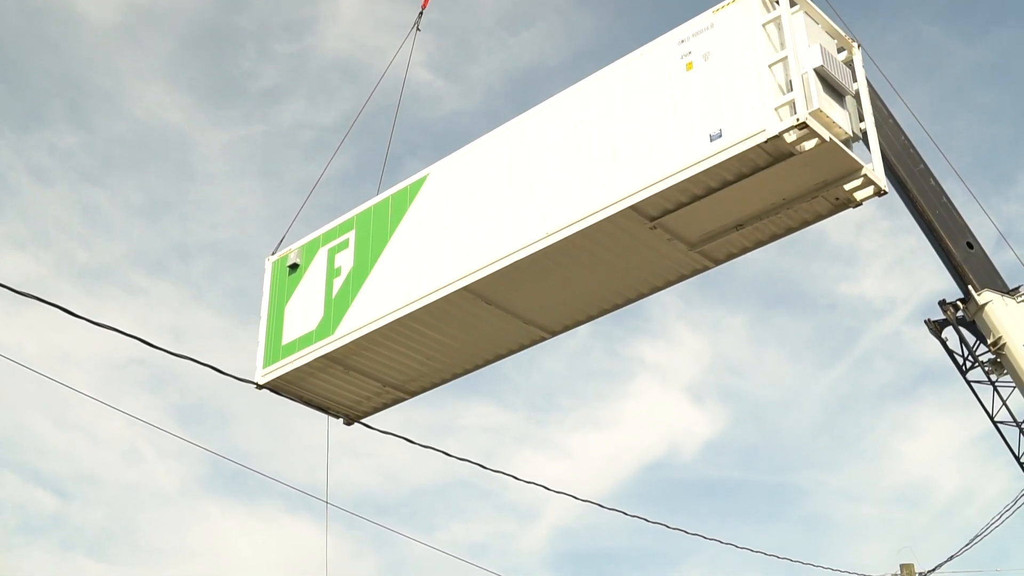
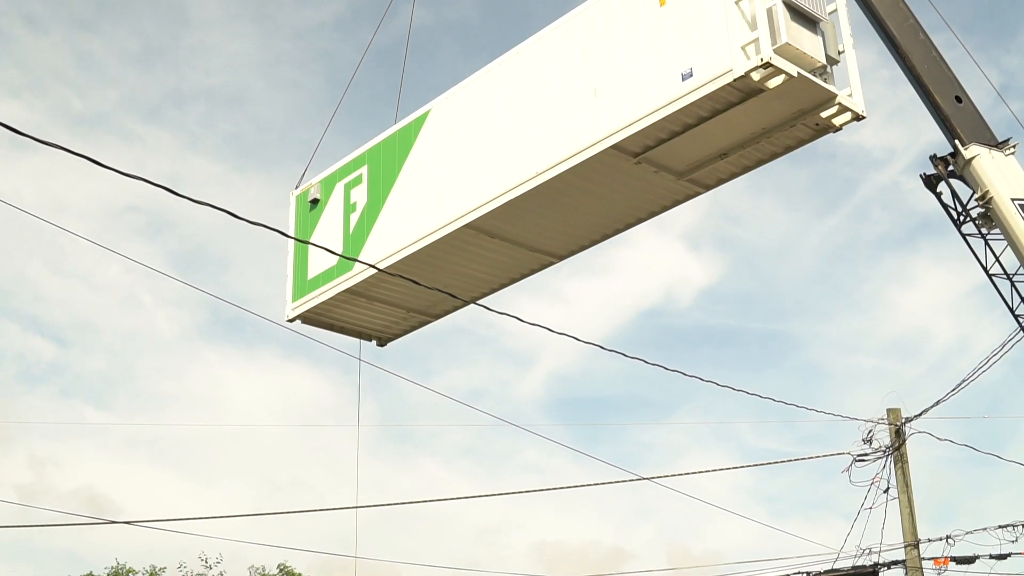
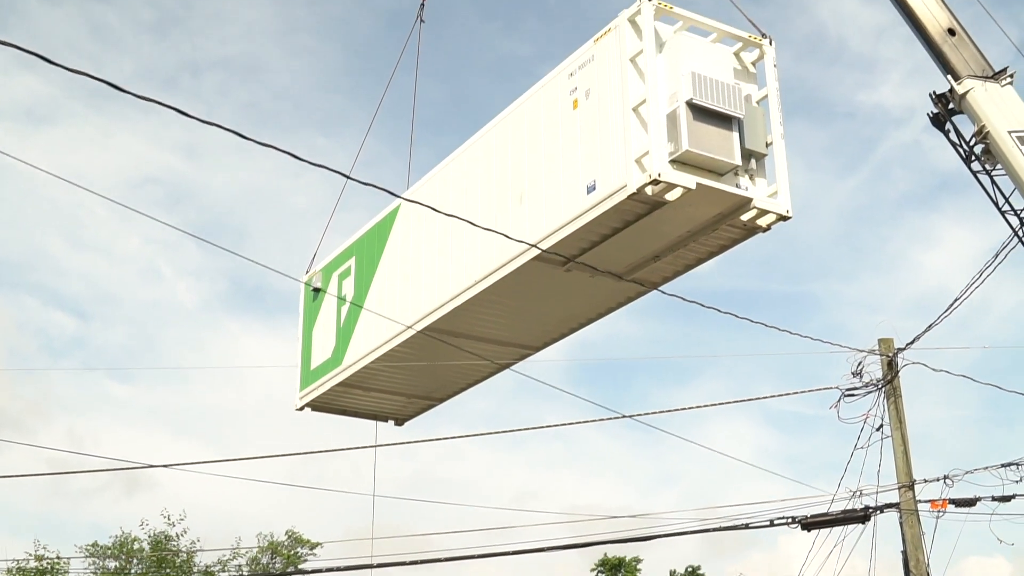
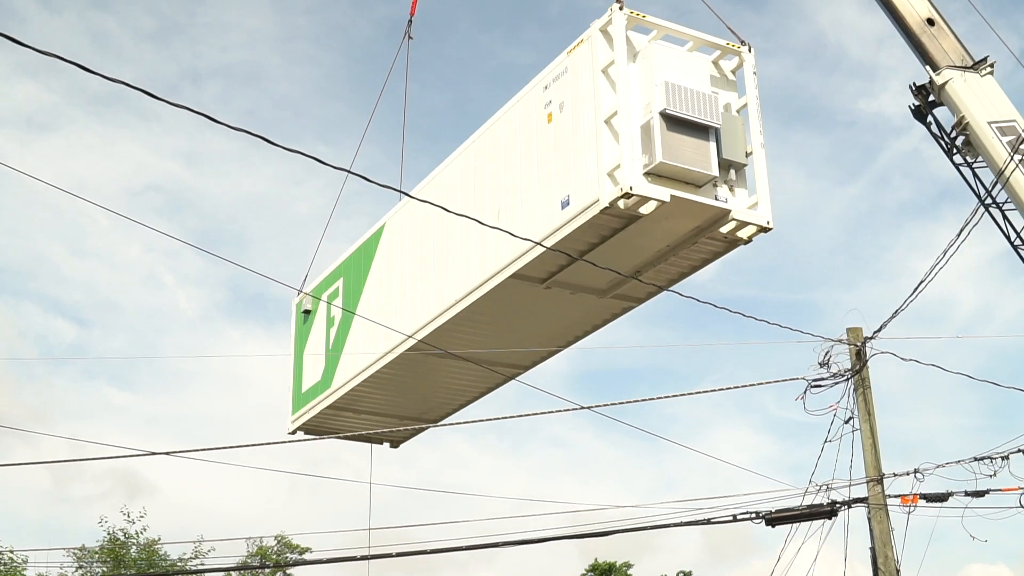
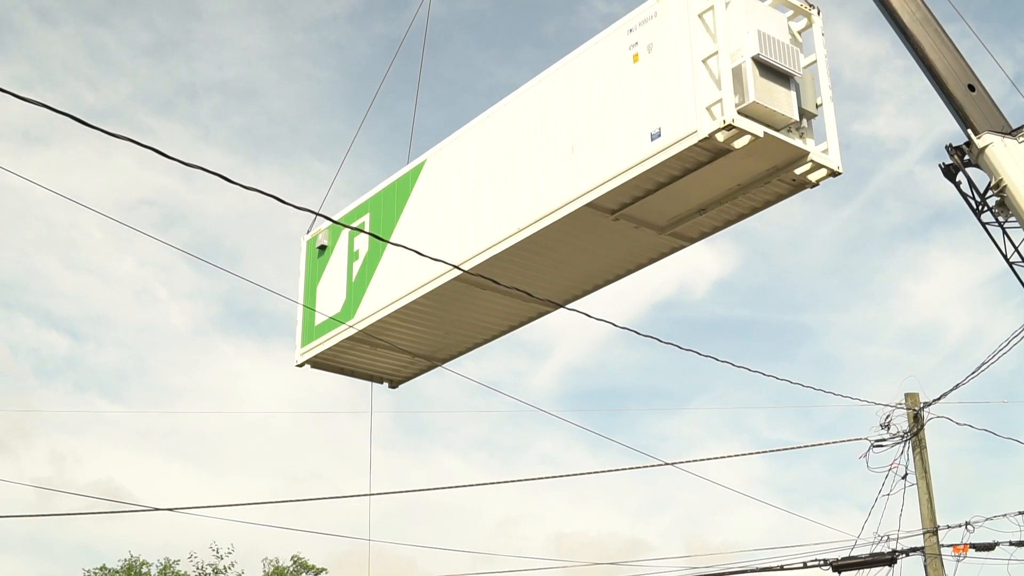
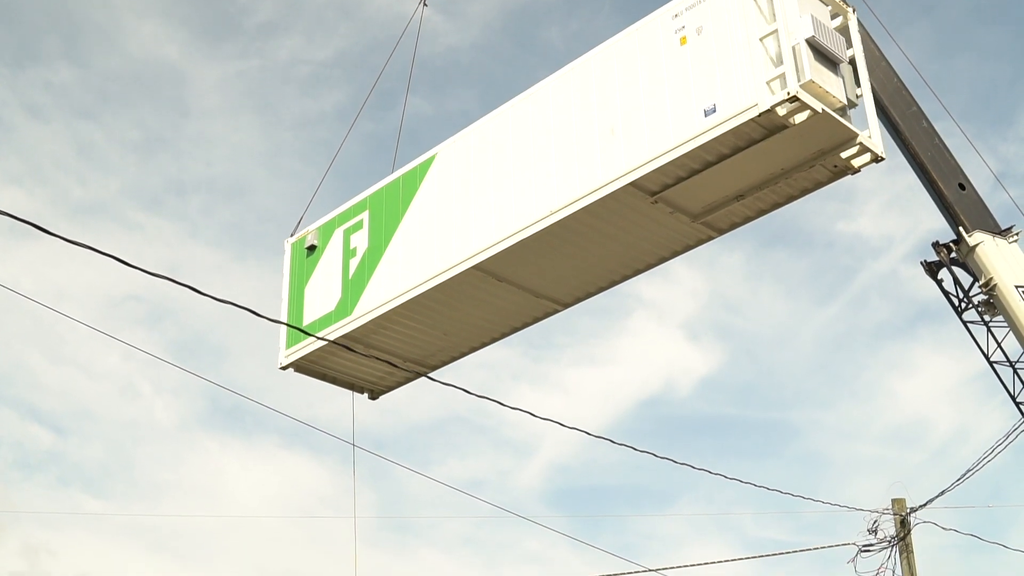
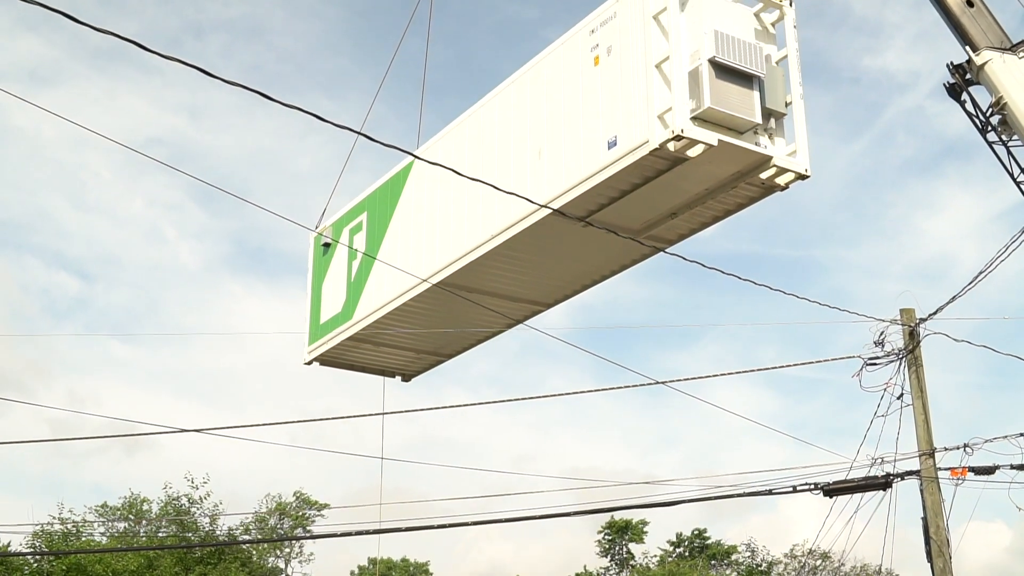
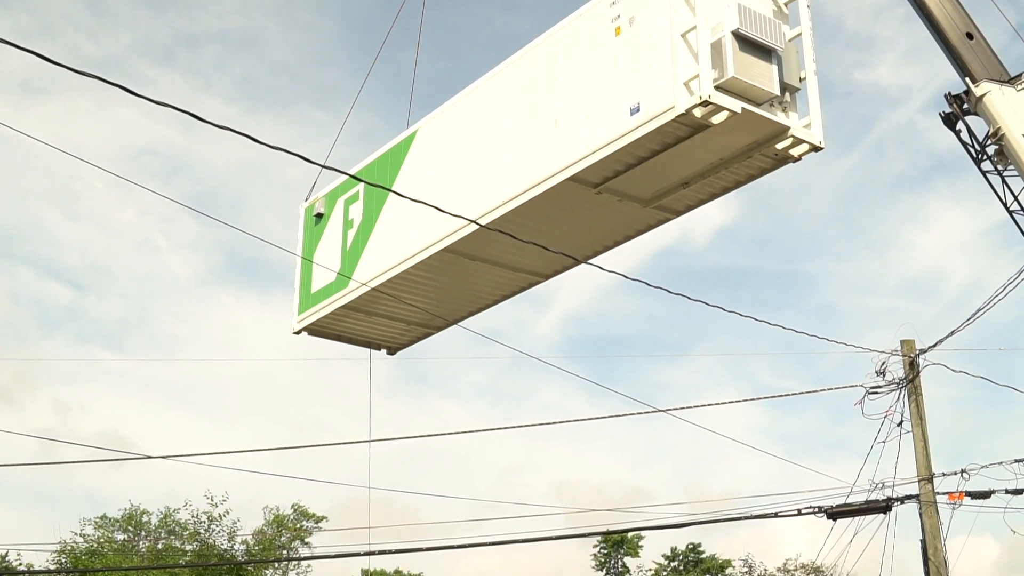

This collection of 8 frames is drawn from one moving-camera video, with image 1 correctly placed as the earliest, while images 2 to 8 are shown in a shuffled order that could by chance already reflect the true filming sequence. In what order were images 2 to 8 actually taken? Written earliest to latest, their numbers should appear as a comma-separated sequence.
6, 2, 5, 8, 7, 3, 4
